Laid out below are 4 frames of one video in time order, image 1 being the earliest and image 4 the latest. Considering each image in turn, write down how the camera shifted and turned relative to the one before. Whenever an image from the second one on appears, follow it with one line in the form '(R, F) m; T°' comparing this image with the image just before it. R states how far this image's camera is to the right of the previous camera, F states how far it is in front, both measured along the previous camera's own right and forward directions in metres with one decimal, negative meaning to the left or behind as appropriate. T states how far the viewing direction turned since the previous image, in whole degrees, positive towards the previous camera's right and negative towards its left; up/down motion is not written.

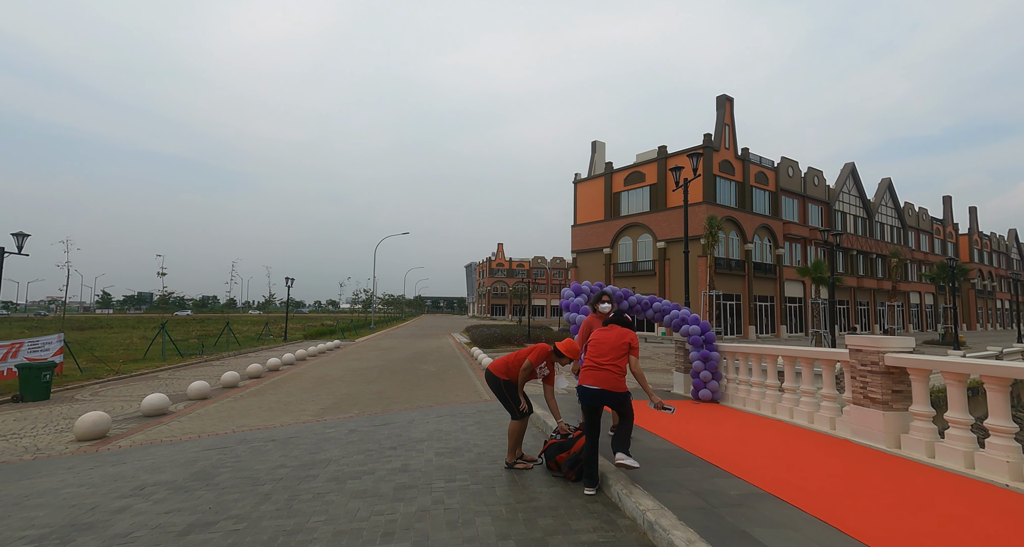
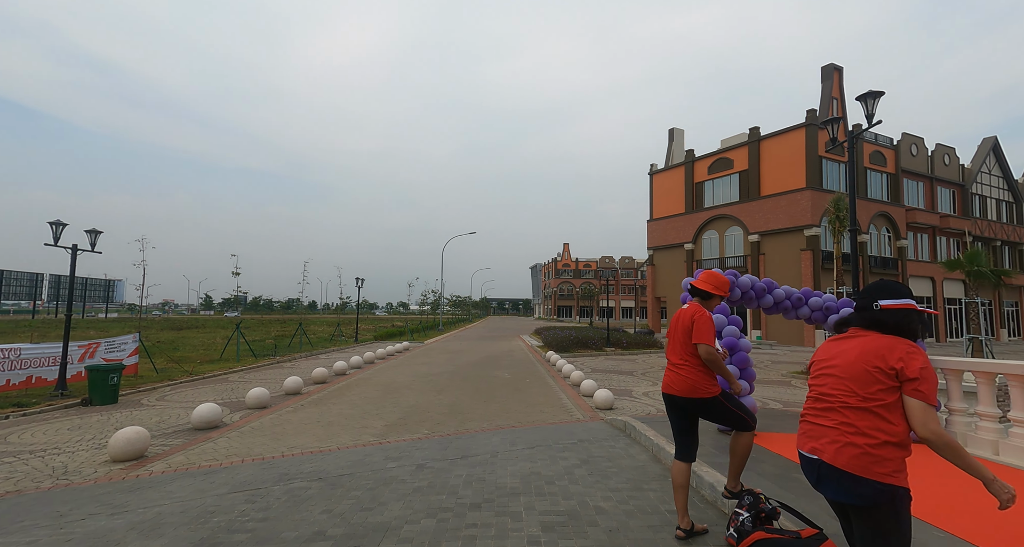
(-0.6, +1.8) m; -8°
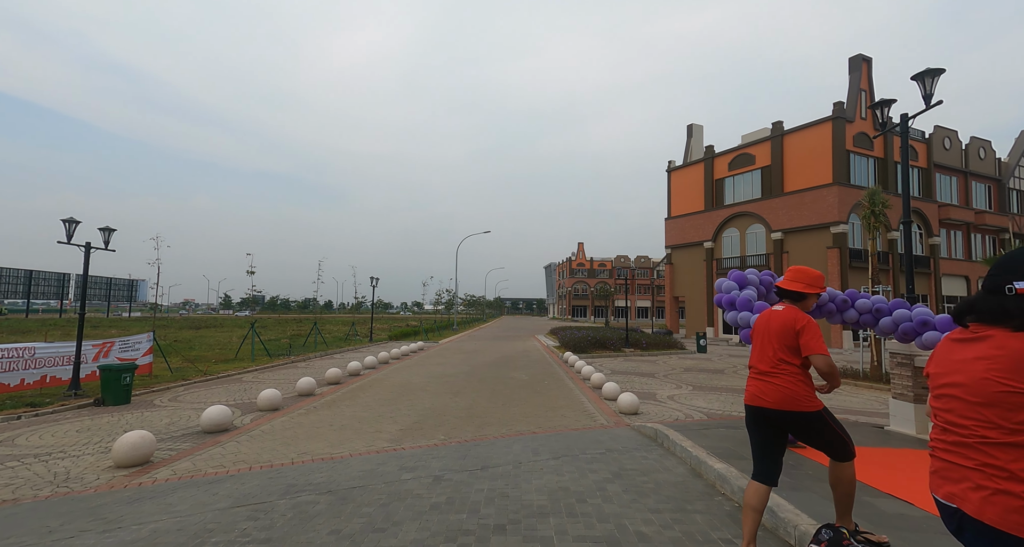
(-0.1, +0.4) m; -2°
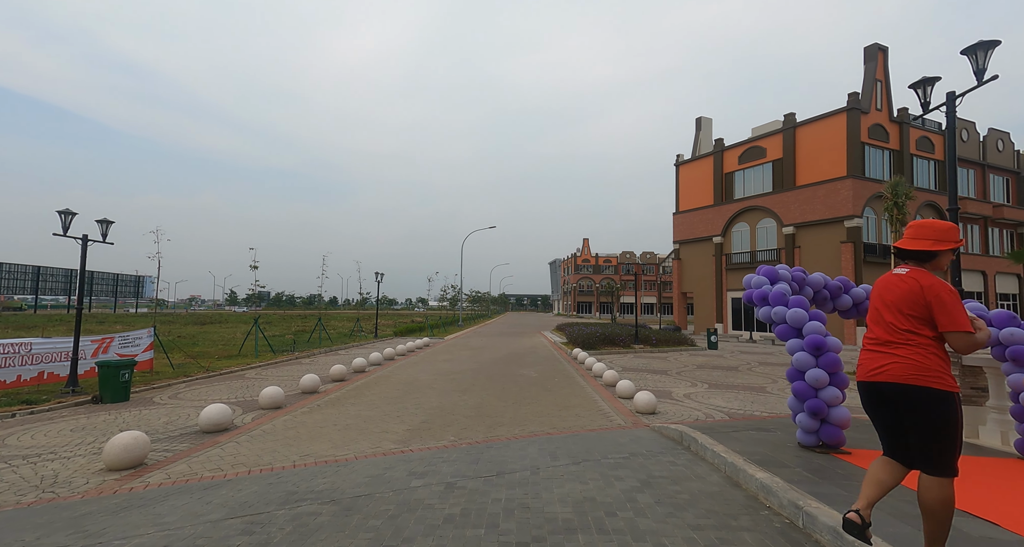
(-0.1, +0.4) m; -1°
